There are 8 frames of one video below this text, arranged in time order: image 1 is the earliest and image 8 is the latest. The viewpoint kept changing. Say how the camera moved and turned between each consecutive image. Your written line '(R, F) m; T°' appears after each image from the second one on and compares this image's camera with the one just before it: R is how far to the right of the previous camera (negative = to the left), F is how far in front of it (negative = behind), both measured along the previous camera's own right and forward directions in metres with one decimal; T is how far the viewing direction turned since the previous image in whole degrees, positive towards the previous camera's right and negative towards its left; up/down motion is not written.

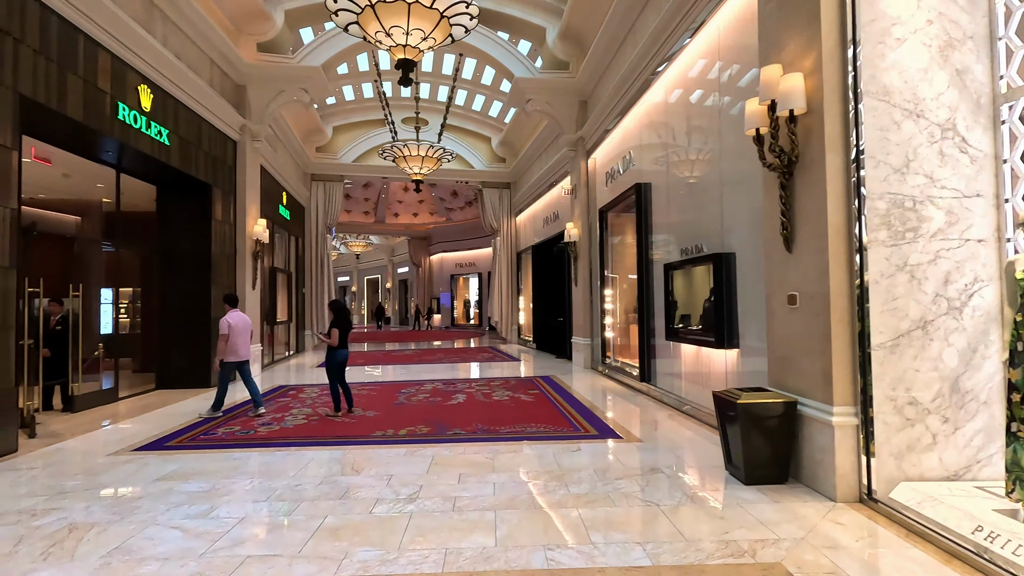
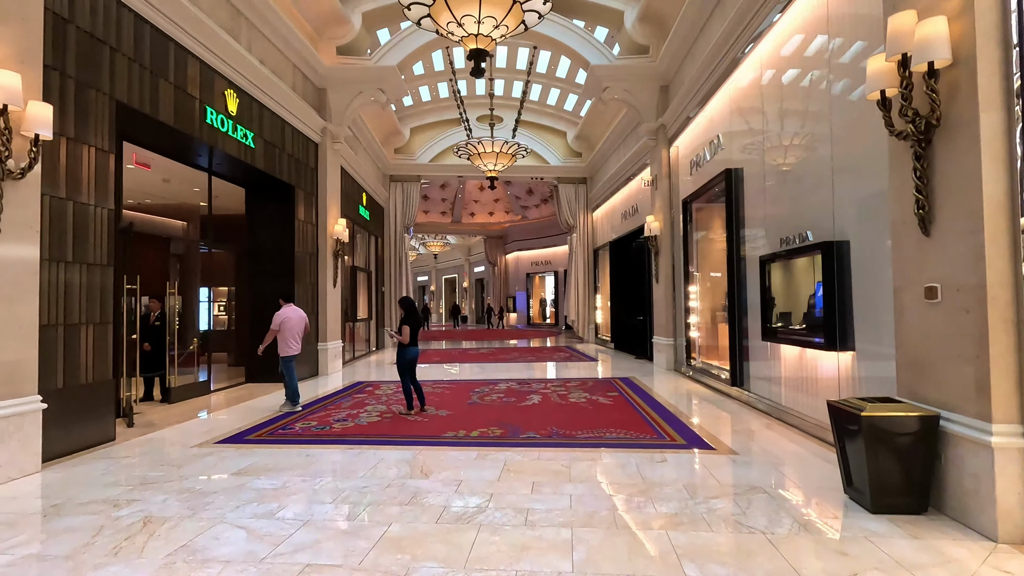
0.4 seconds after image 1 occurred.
(0.0, +0.3) m; -8°
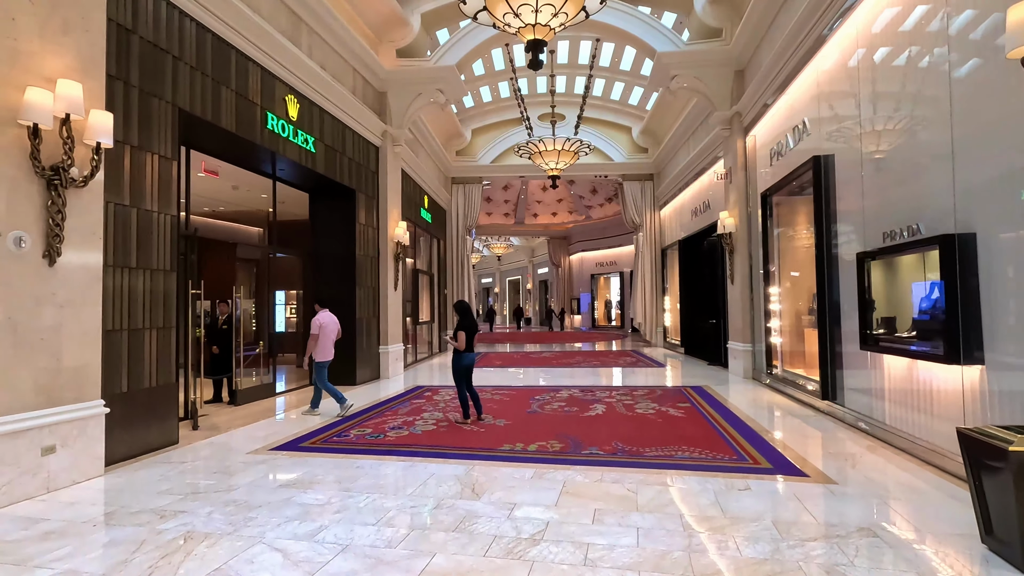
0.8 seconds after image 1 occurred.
(0.0, +0.3) m; -7°
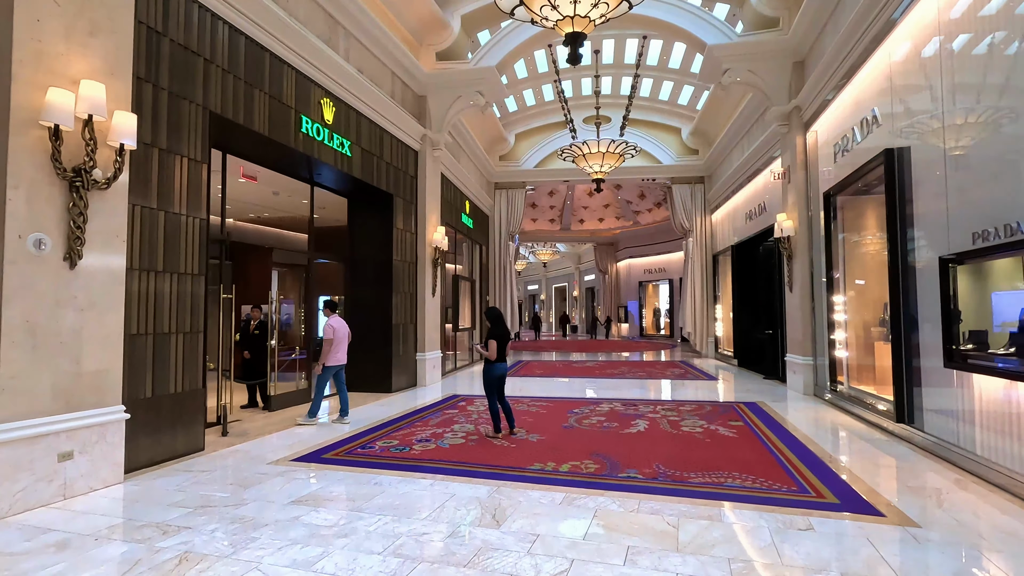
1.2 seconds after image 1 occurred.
(+0.1, +0.3) m; -5°
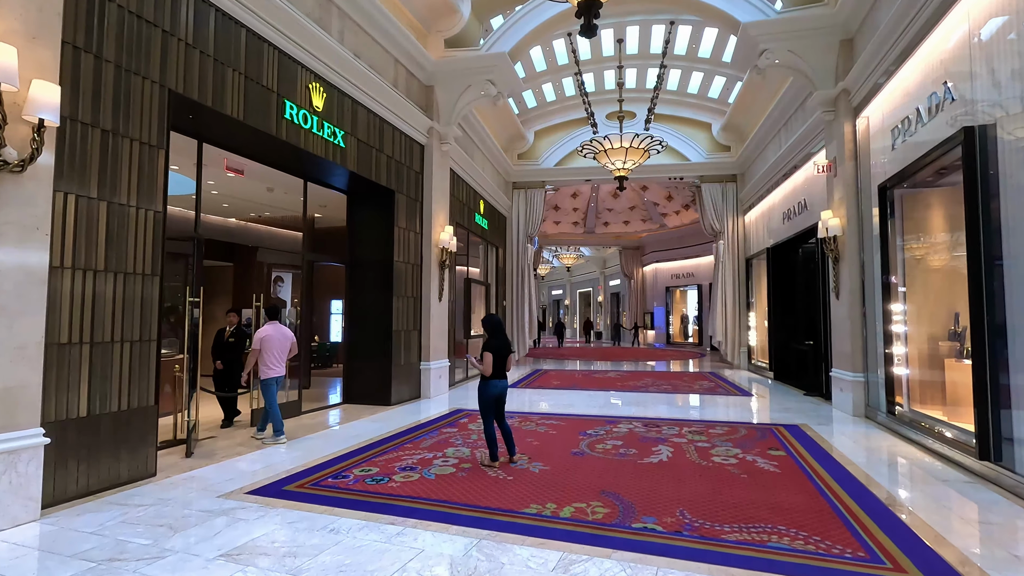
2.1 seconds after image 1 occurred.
(+0.2, +0.6) m; -3°
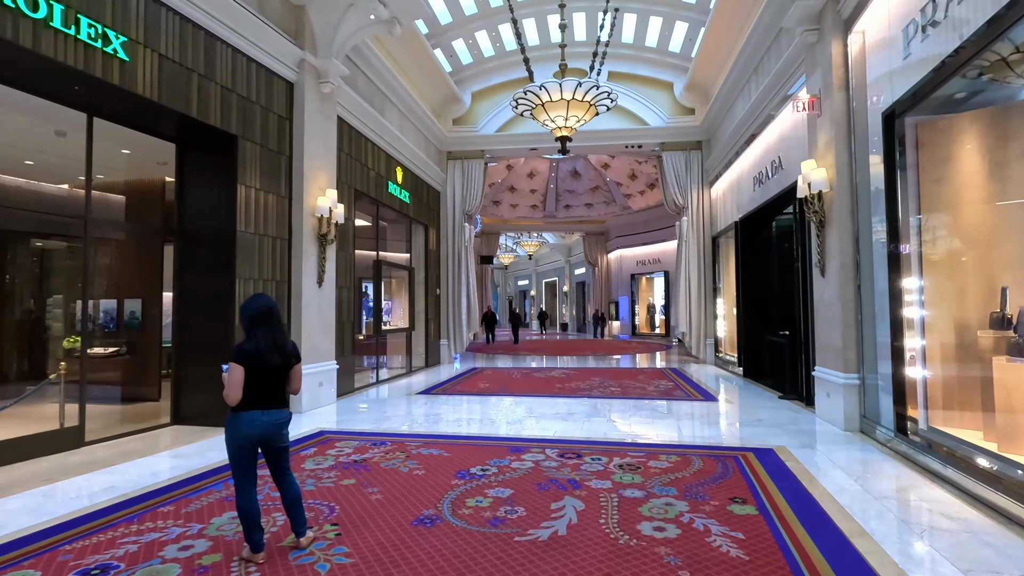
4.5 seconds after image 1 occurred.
(+0.8, +1.6) m; +2°
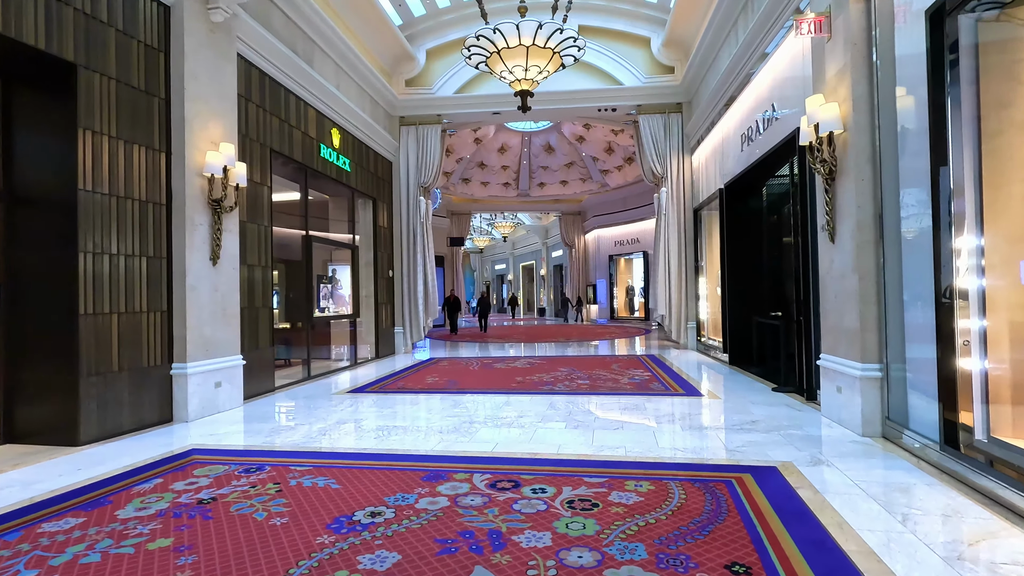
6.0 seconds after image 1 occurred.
(+0.4, +1.1) m; +2°
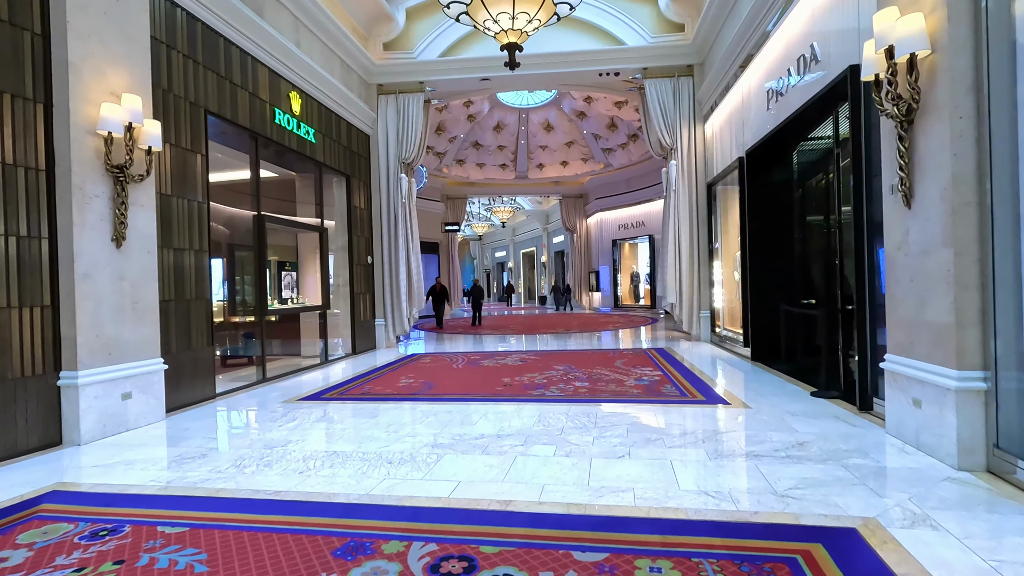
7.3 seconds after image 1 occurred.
(+0.2, +1.0) m; 0°
